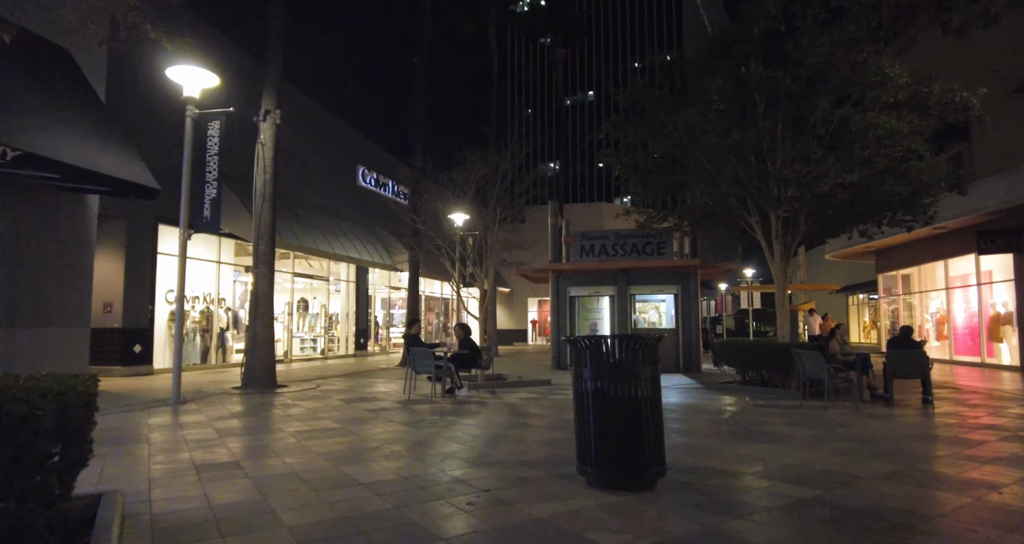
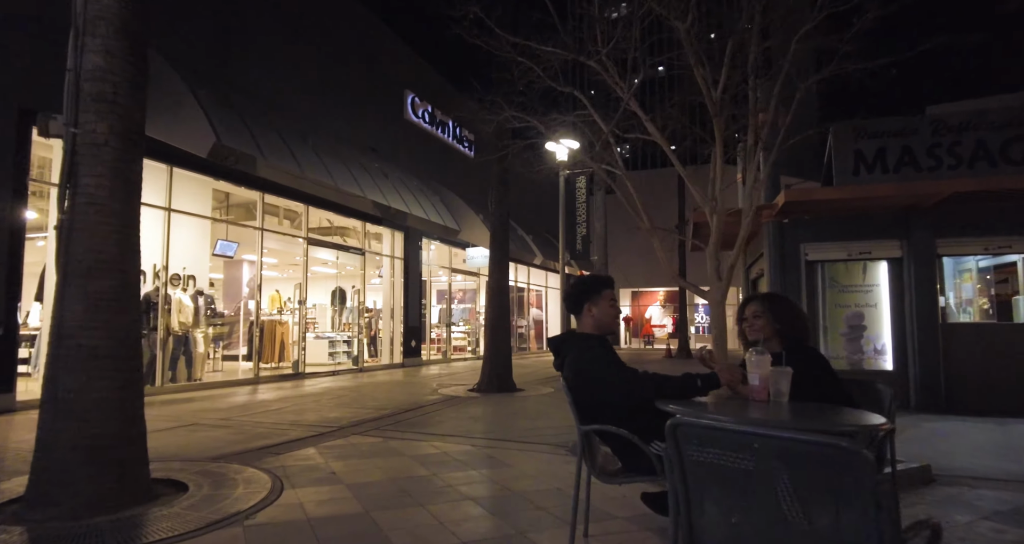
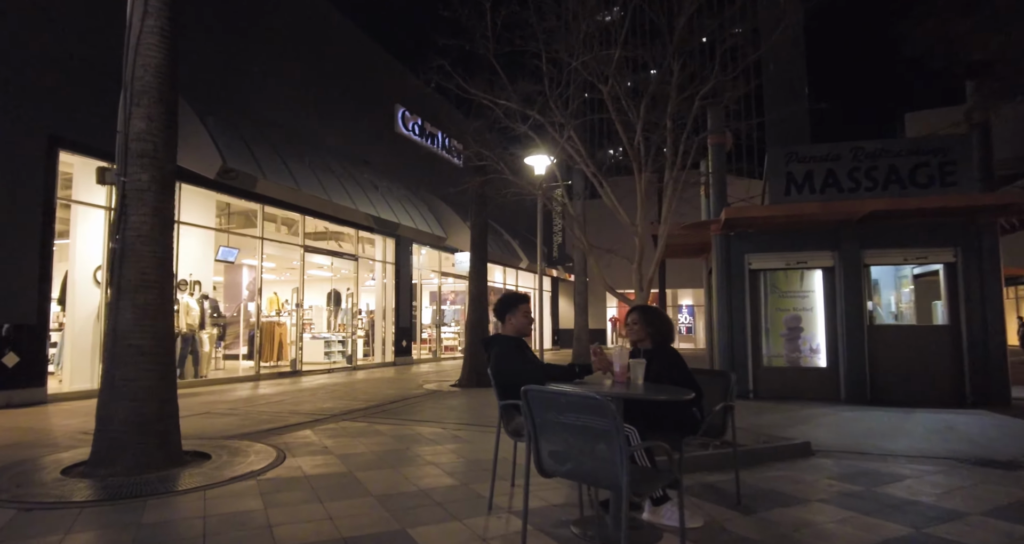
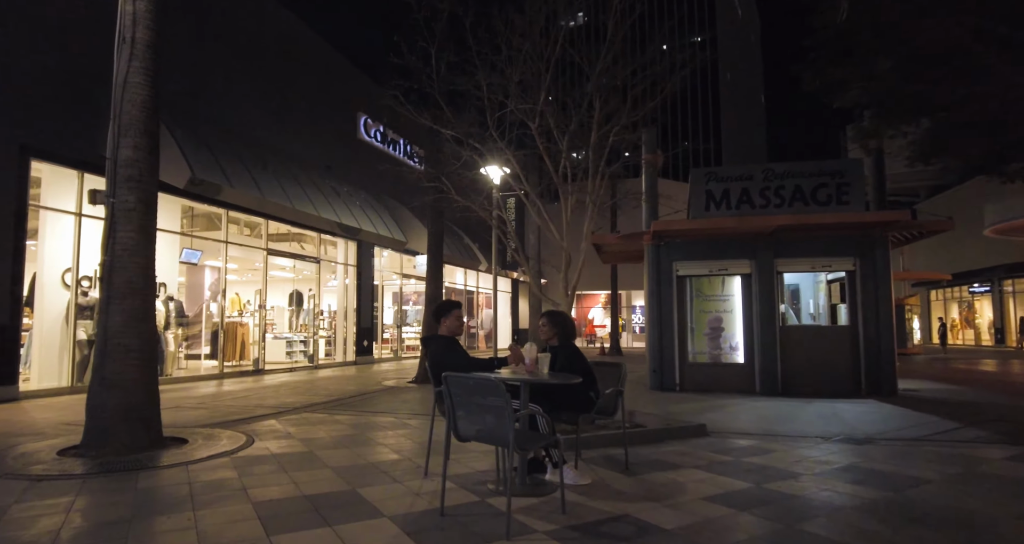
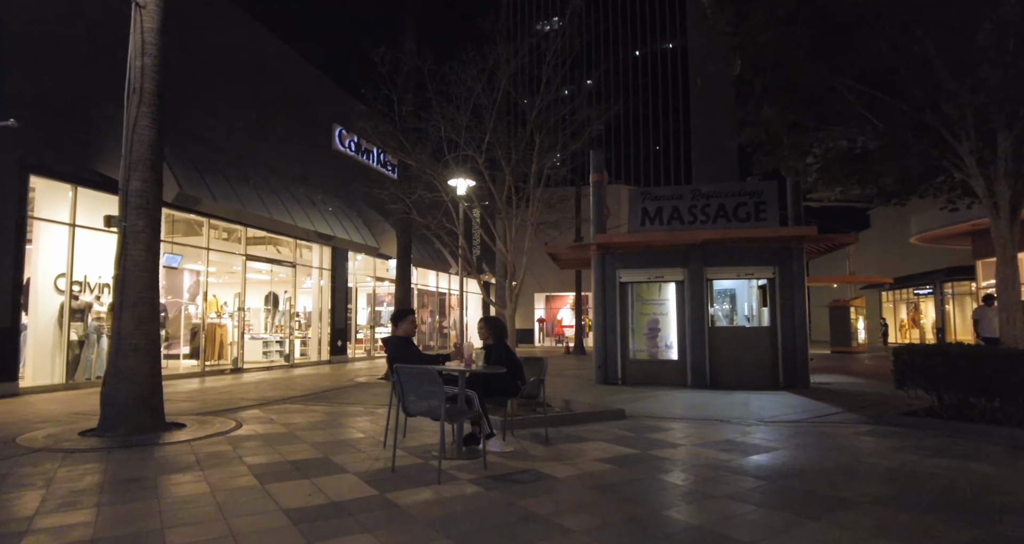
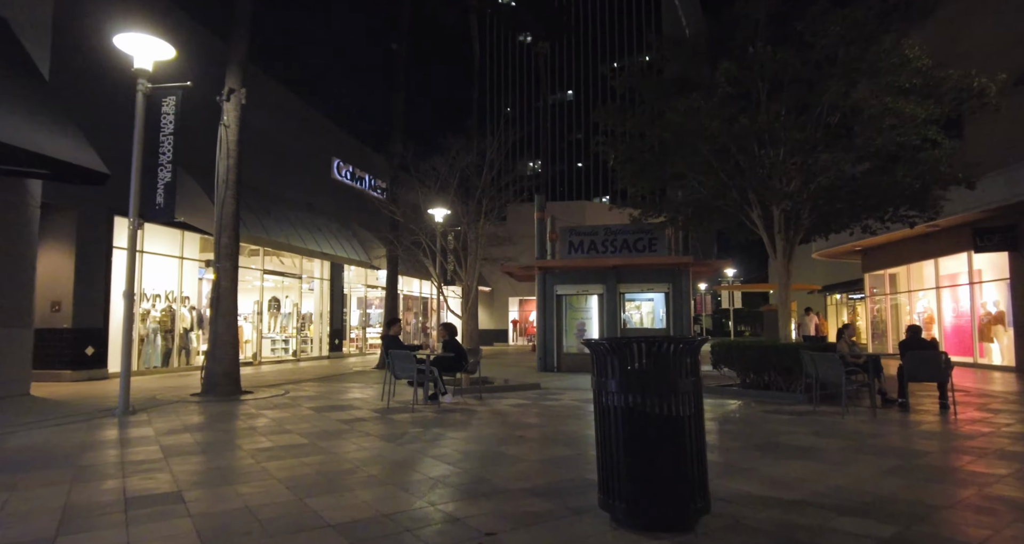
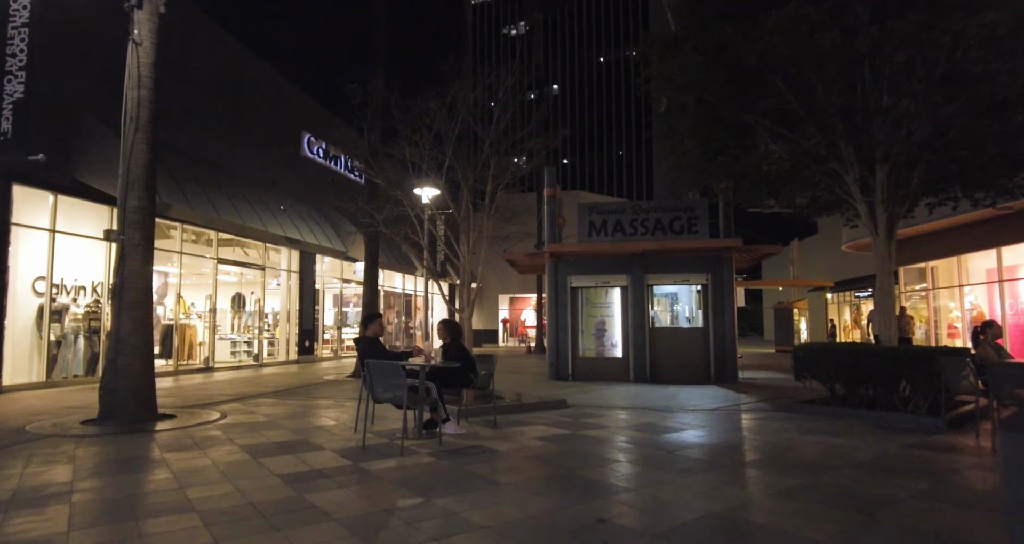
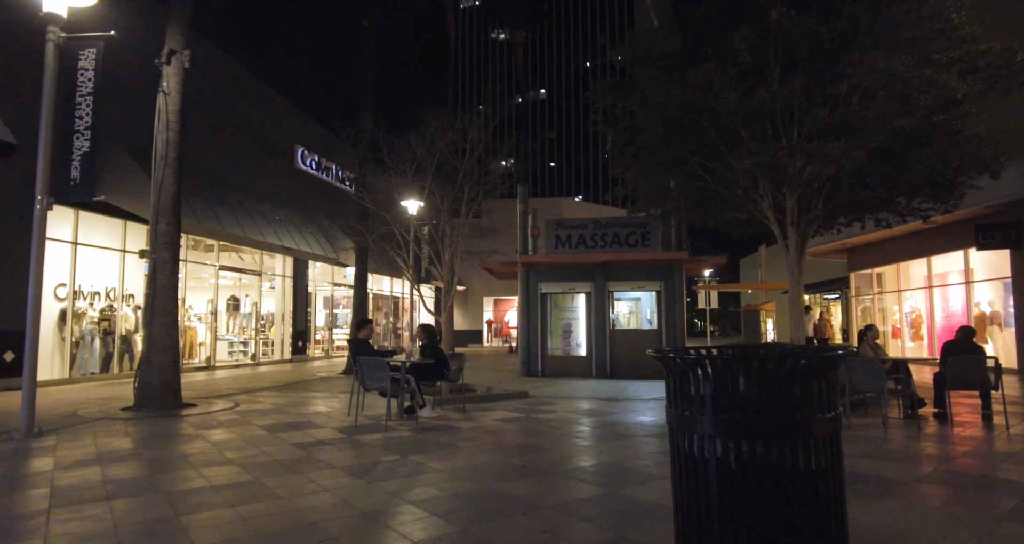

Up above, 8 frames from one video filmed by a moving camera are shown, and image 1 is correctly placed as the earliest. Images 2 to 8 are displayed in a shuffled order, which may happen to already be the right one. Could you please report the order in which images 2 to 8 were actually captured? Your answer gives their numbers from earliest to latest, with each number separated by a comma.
6, 8, 7, 5, 4, 3, 2
